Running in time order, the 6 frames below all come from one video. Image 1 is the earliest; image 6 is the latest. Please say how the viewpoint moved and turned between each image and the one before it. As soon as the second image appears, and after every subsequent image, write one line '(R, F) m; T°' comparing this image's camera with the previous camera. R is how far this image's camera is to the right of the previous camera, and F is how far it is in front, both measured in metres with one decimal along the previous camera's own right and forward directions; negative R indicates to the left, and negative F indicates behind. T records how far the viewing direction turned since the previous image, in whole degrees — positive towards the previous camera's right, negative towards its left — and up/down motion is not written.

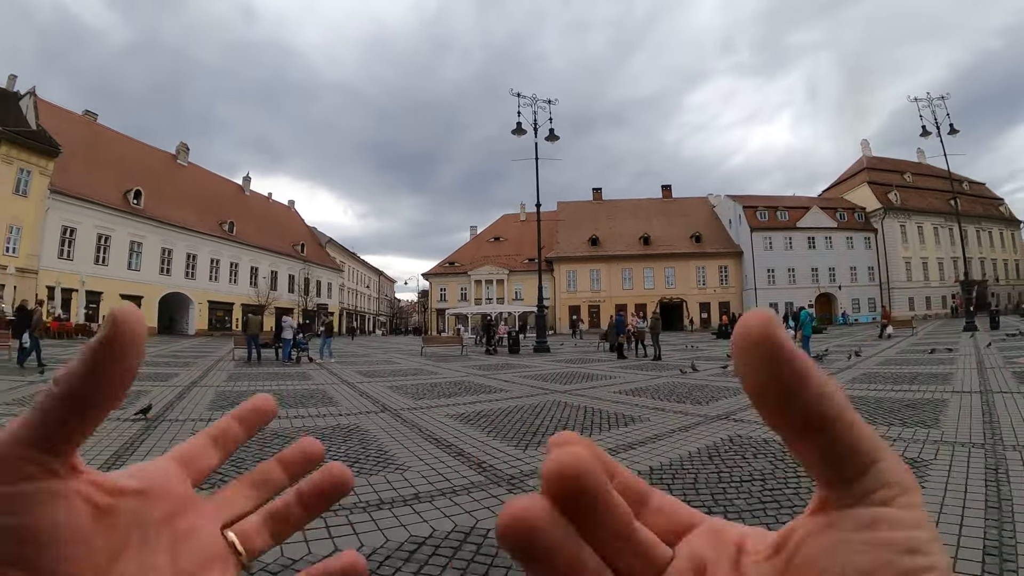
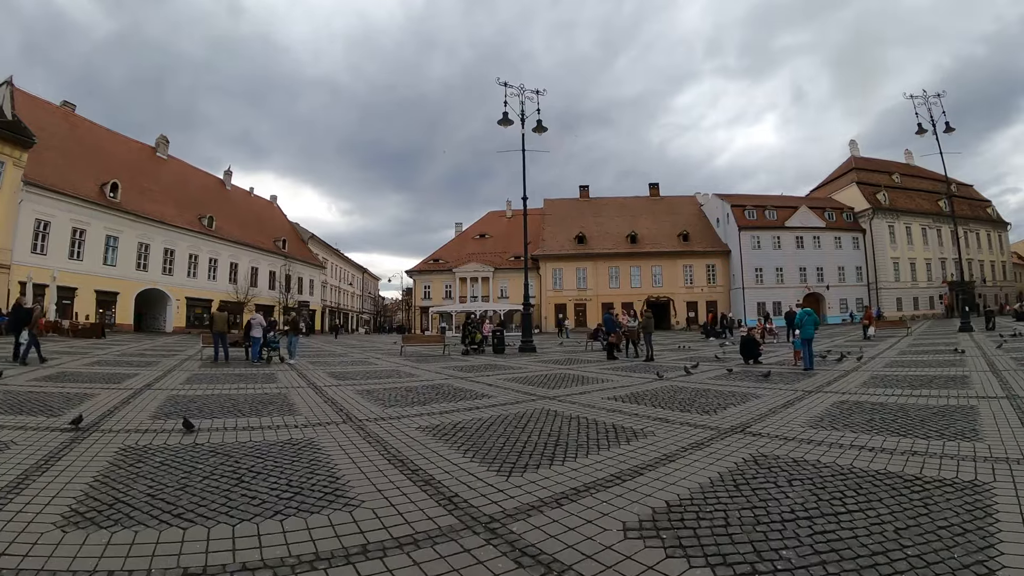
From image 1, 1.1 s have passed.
(+0.1, +0.9) m; +1°
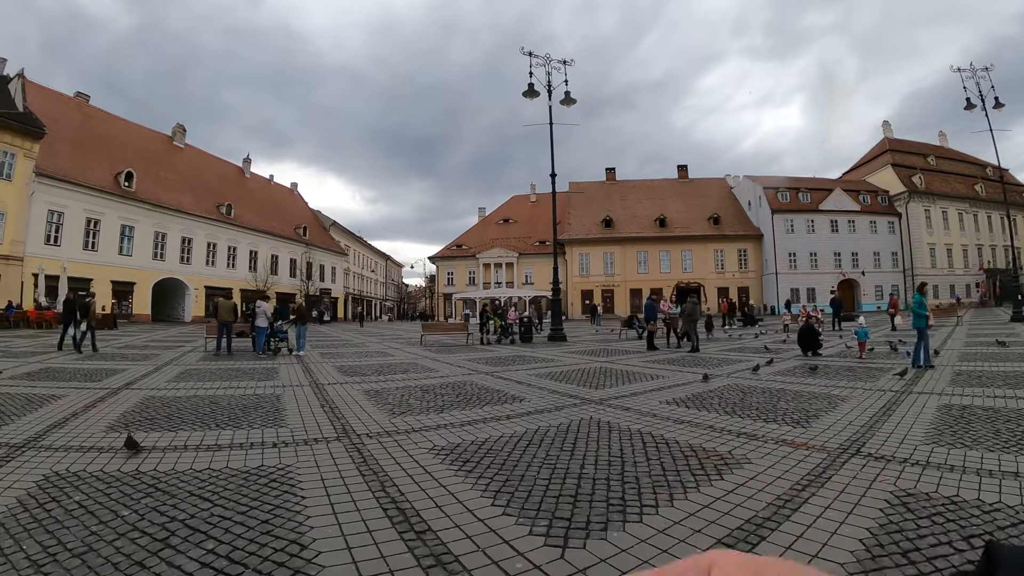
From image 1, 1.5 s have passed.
(-0.2, +1.5) m; -3°
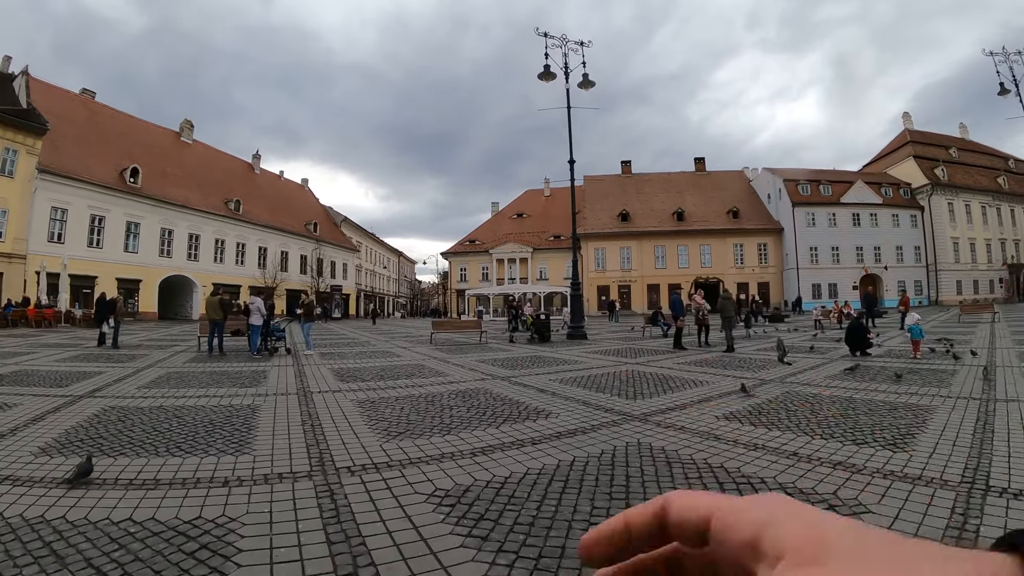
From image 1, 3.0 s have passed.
(-0.1, +1.1) m; -2°
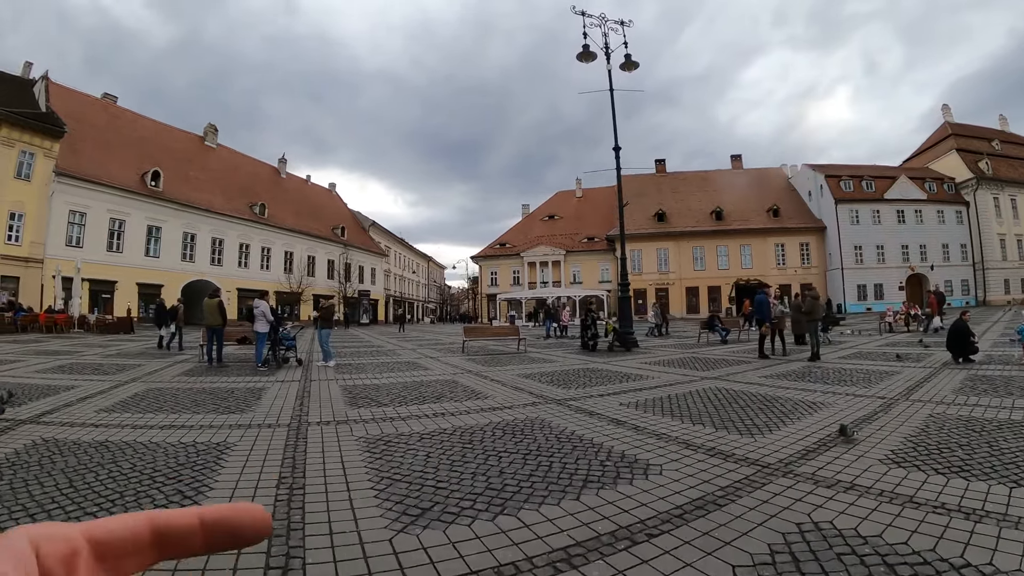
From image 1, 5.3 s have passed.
(-0.4, +1.7) m; -3°
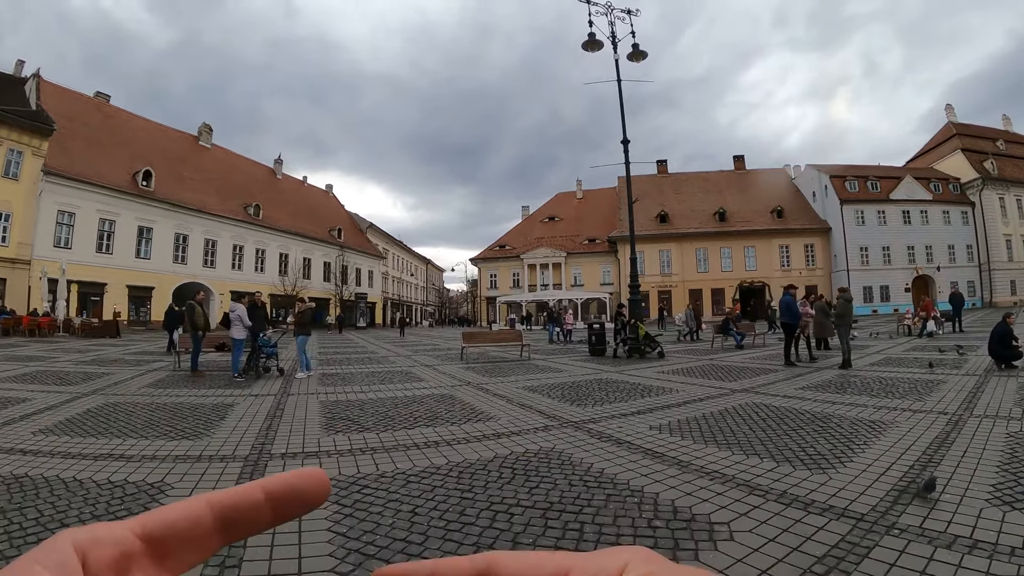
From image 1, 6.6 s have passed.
(-0.1, +0.9) m; 0°
